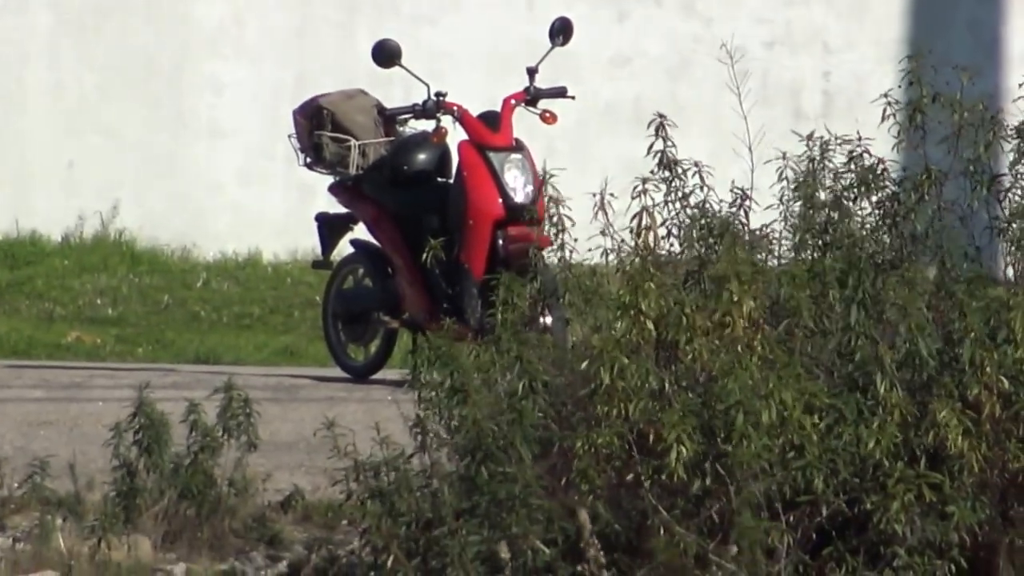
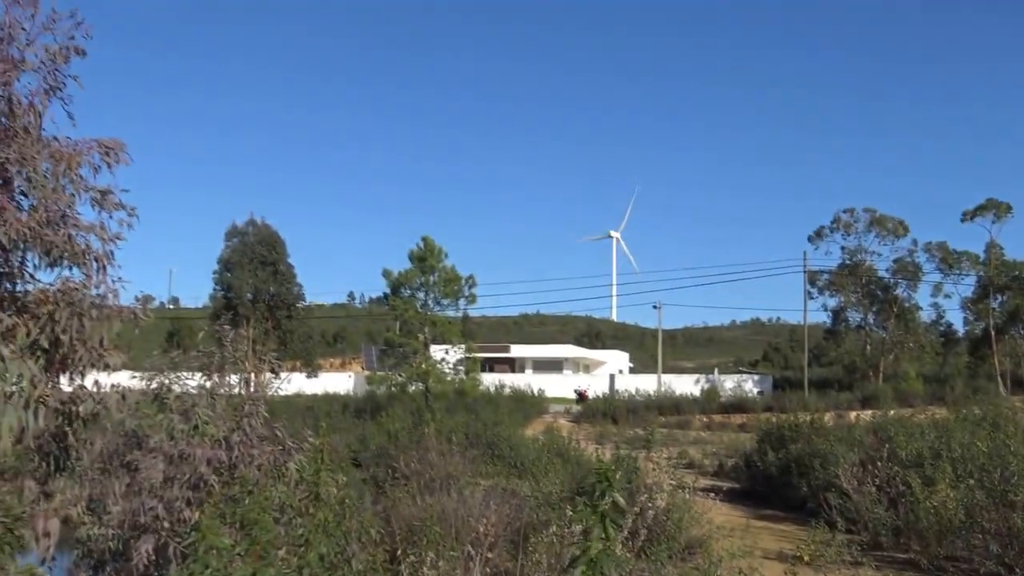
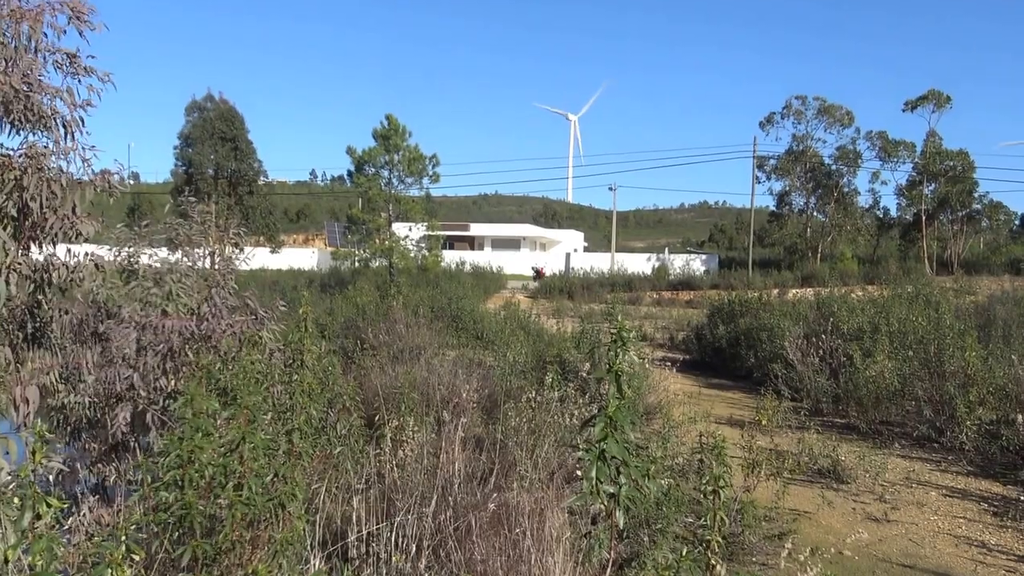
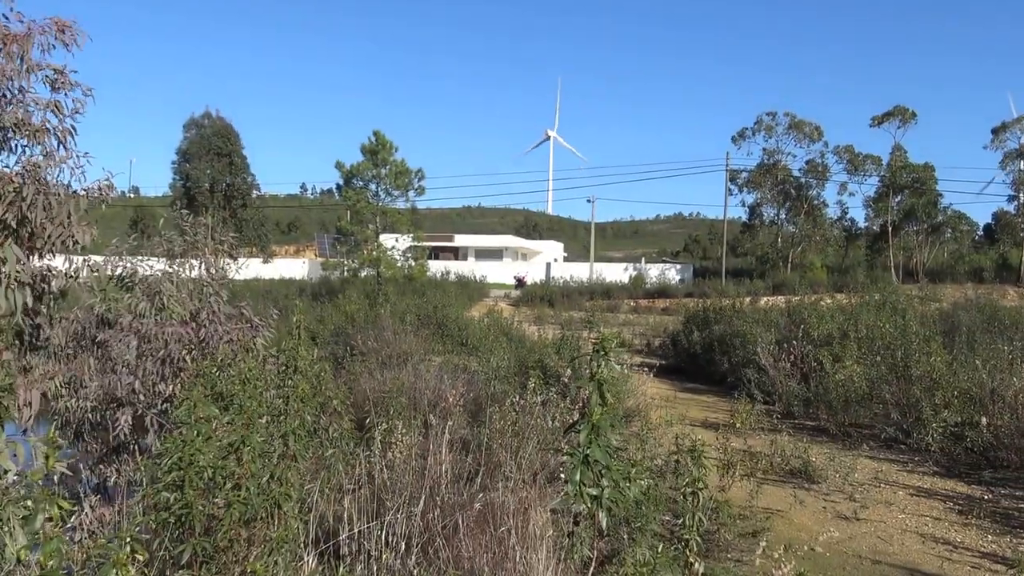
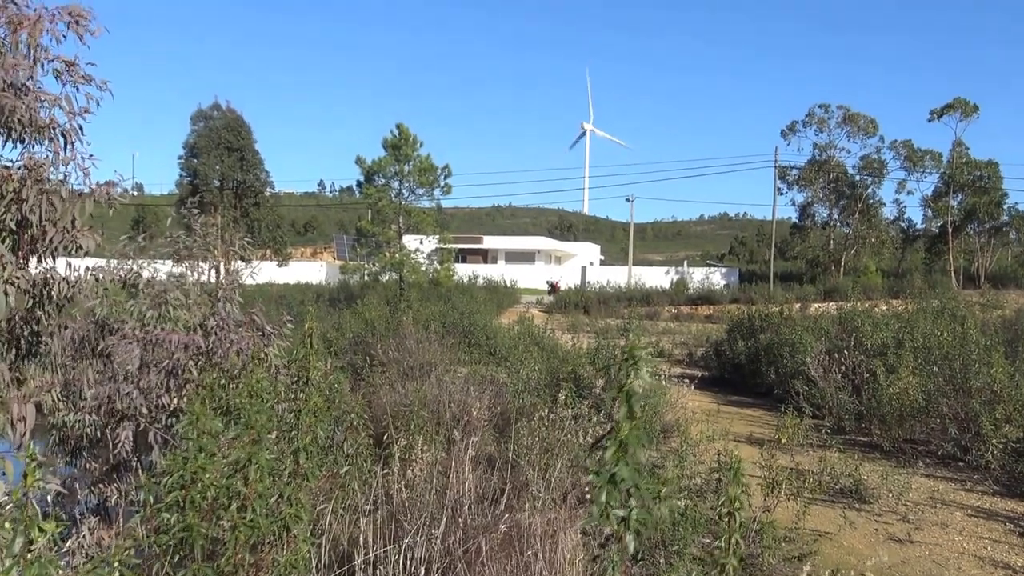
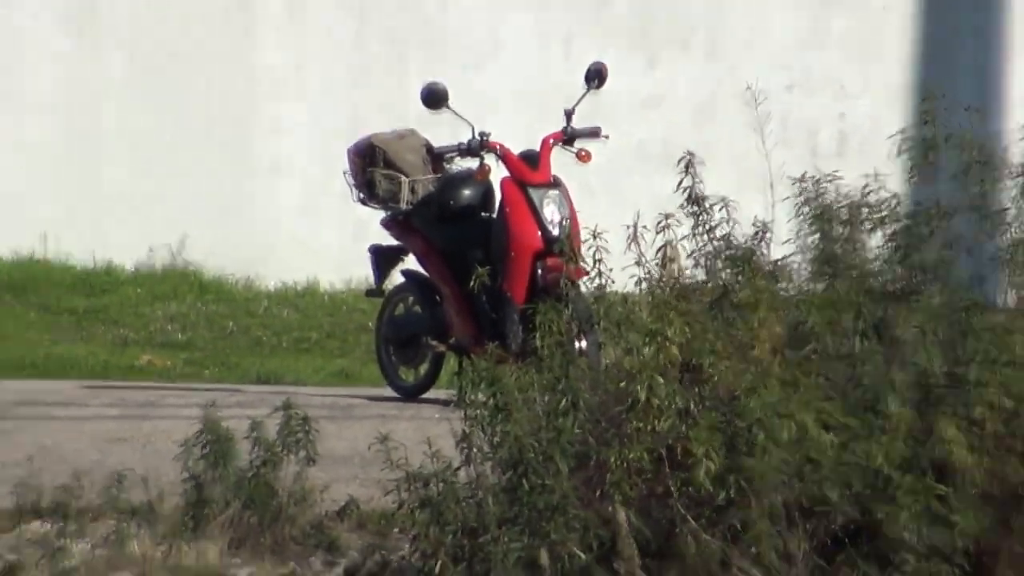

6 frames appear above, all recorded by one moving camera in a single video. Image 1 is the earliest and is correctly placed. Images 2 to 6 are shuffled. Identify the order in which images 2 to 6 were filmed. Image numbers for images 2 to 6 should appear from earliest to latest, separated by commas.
6, 4, 3, 5, 2
